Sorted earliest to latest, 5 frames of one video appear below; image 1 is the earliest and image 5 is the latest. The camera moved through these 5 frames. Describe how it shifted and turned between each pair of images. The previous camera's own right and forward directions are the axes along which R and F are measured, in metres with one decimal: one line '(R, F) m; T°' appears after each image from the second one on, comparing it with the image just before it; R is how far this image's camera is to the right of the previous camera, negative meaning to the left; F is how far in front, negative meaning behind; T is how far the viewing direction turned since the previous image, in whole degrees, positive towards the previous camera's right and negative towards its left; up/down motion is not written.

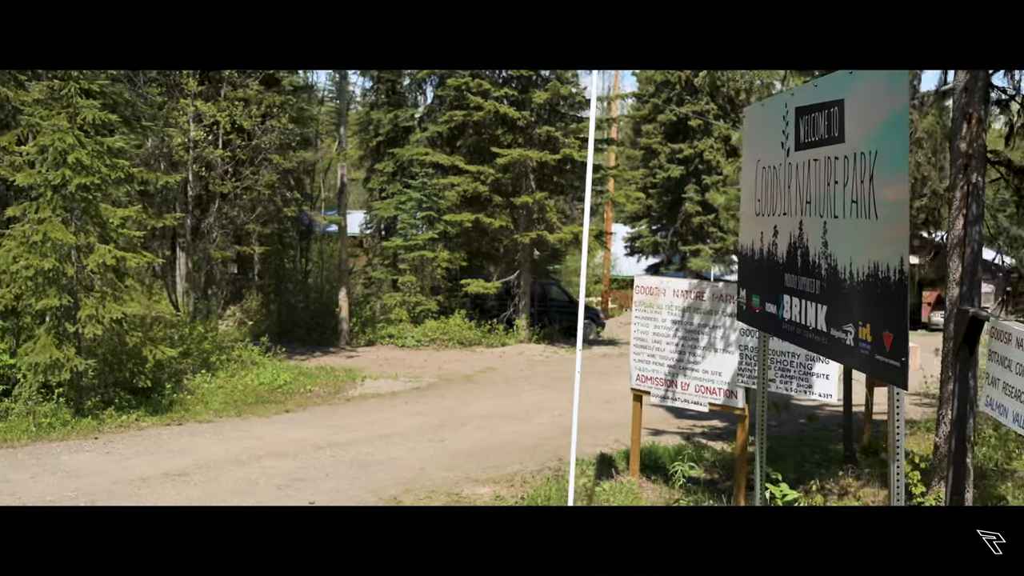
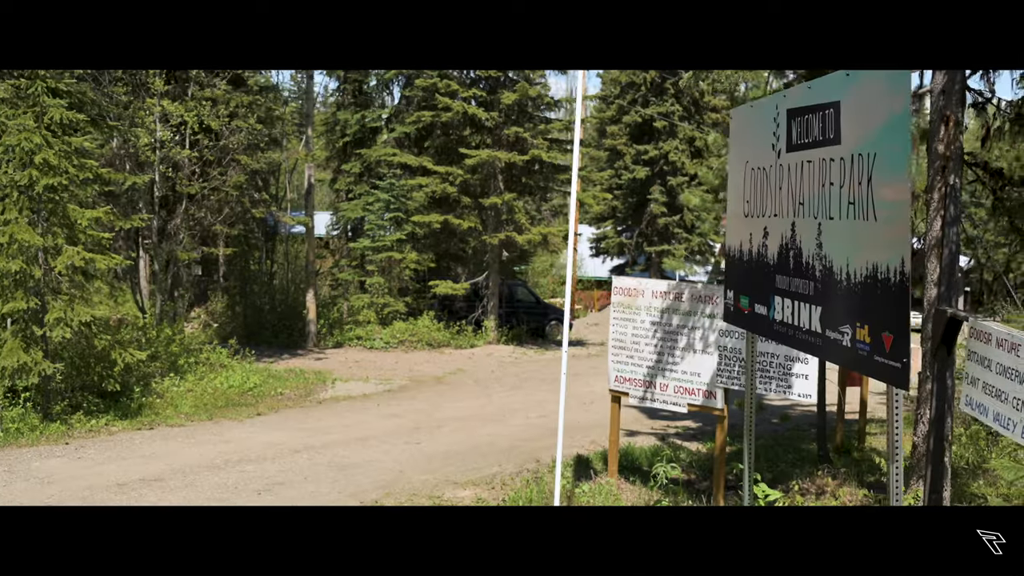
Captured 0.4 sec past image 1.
(-0.1, 0.0) m; +2°
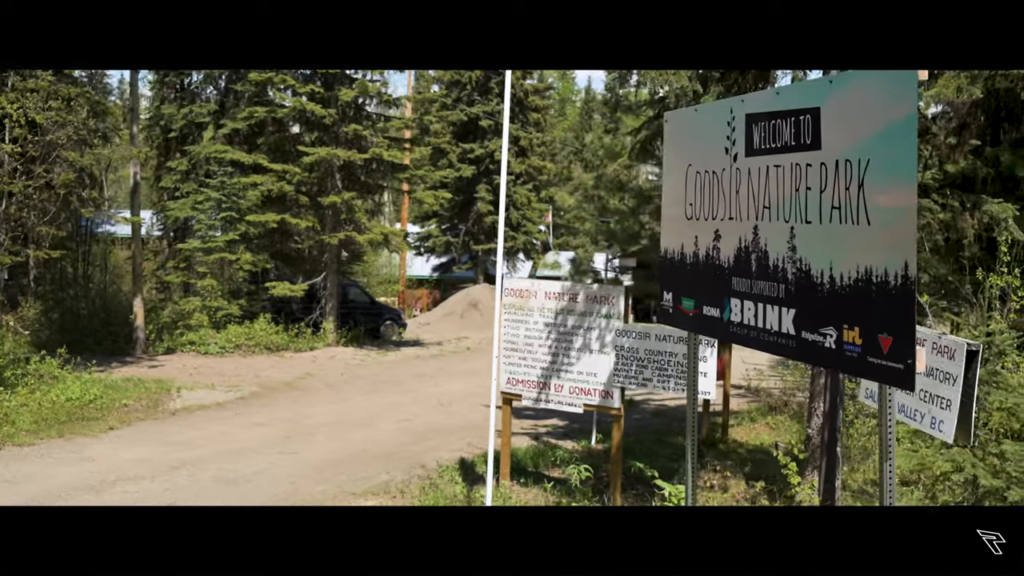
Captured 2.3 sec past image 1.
(-0.6, +0.2) m; +10°
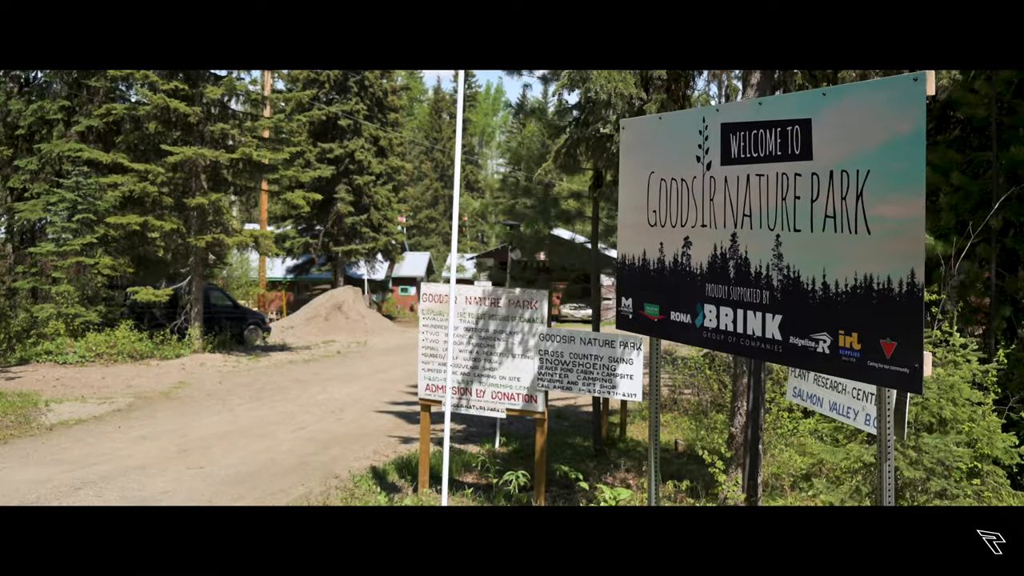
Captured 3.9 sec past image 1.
(-0.5, +0.1) m; +8°
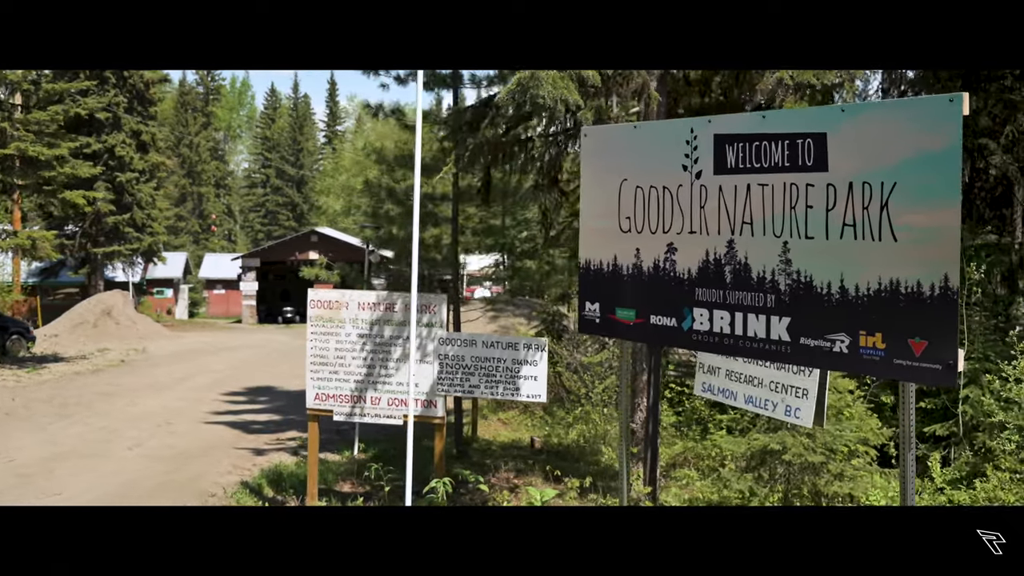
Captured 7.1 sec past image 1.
(-1.0, +0.1) m; +13°
